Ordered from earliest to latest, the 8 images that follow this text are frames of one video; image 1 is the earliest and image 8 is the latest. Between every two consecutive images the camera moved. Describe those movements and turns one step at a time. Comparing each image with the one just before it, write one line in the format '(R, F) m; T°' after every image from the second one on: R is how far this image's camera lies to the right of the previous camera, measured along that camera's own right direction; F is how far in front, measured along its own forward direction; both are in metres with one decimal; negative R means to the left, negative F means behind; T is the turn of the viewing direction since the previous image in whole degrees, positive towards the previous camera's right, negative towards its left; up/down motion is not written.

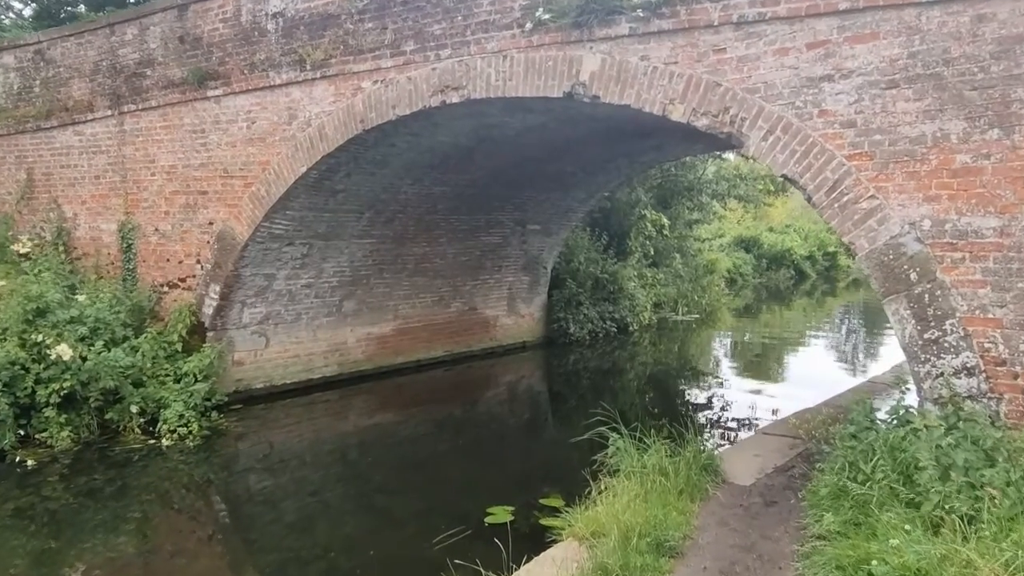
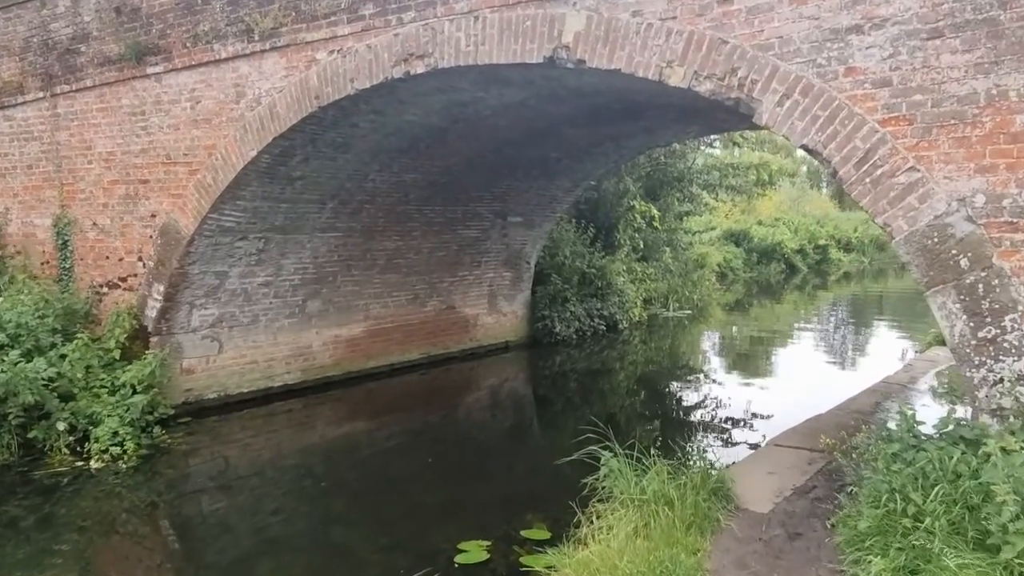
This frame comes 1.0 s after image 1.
(+0.1, +0.8) m; +1°
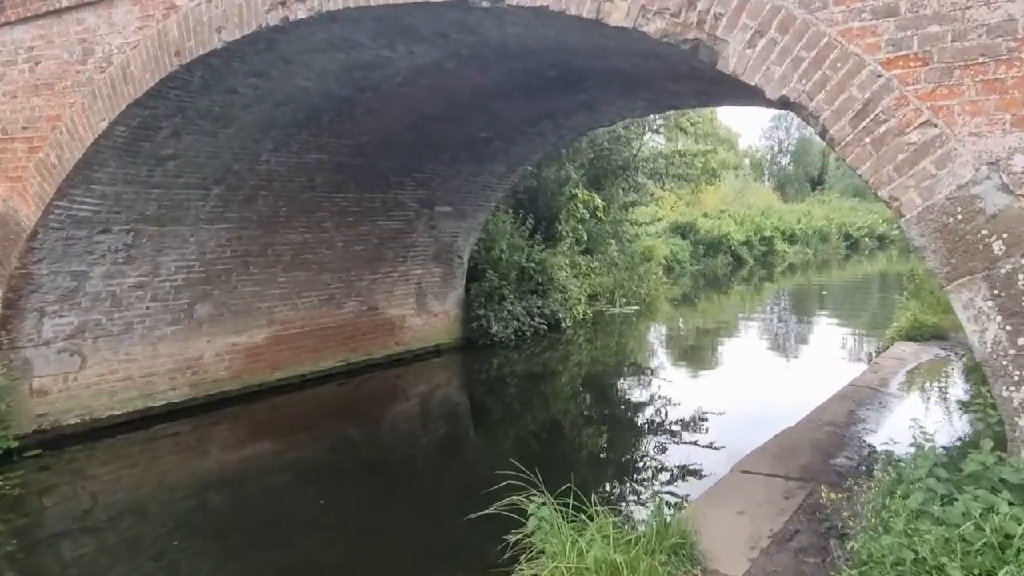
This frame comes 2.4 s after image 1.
(+0.2, +1.1) m; +4°
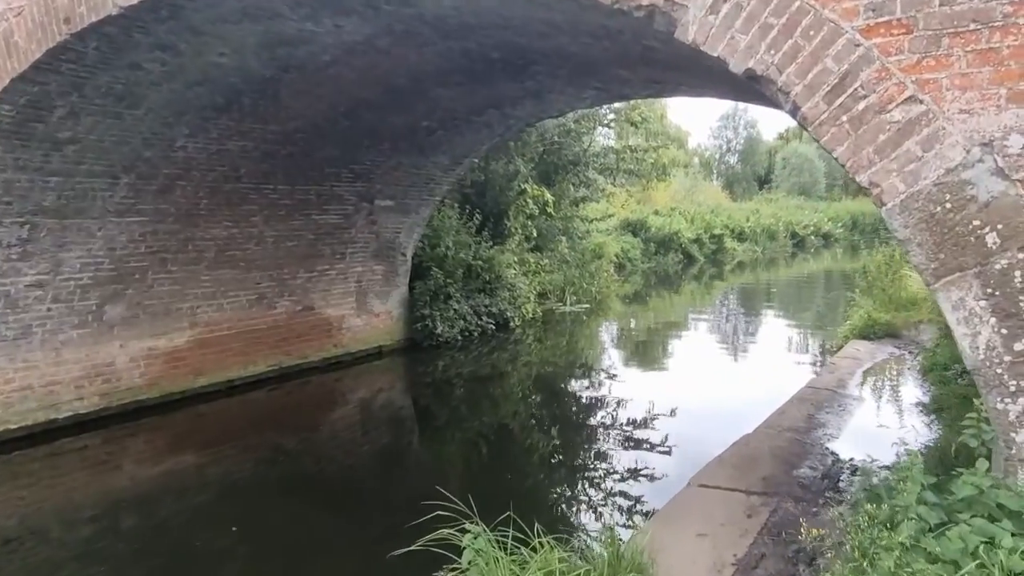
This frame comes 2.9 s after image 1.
(+0.1, +0.5) m; +4°
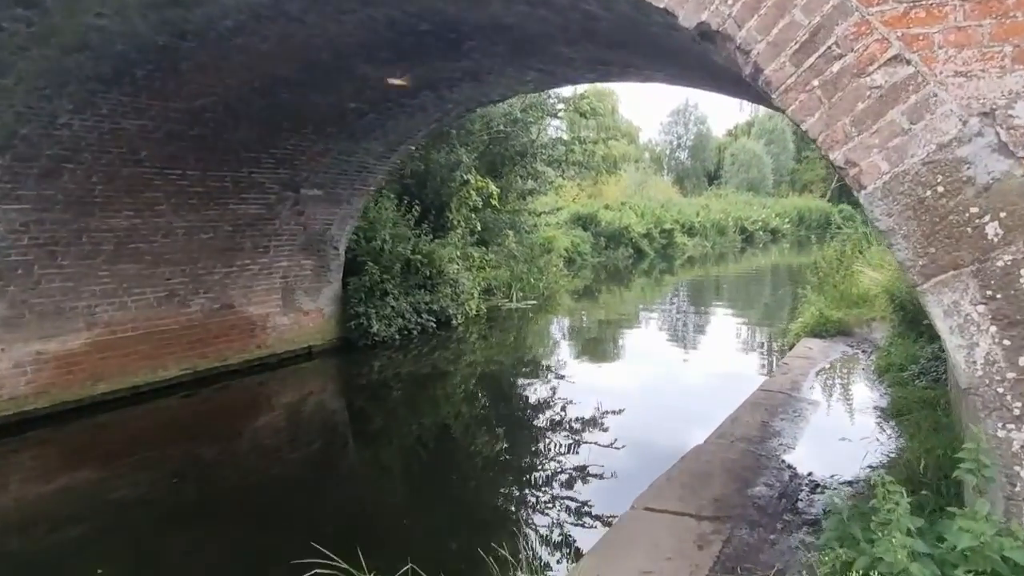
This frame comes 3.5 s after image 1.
(+0.2, +0.5) m; +4°
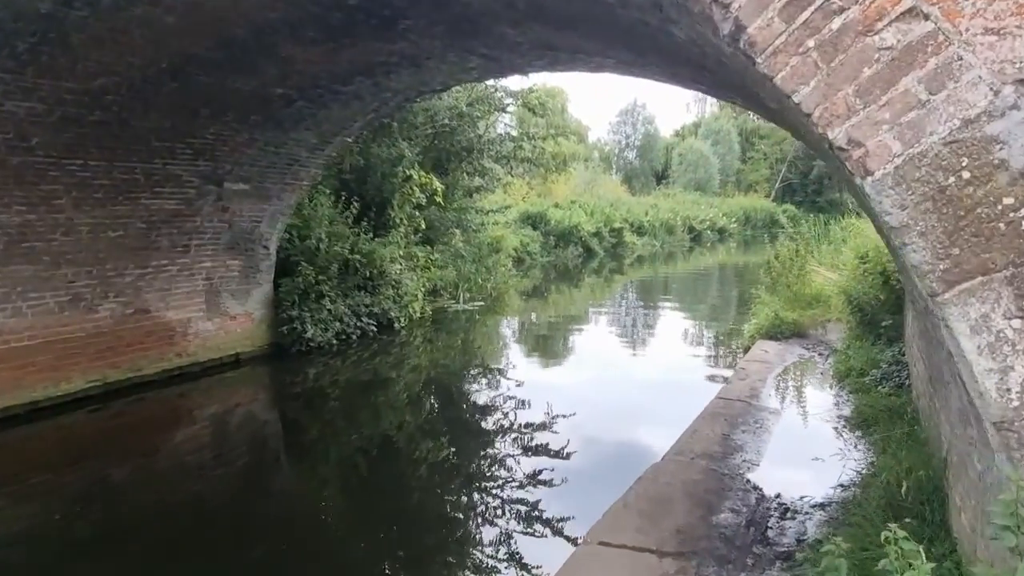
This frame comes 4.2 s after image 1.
(+0.1, +0.5) m; +4°
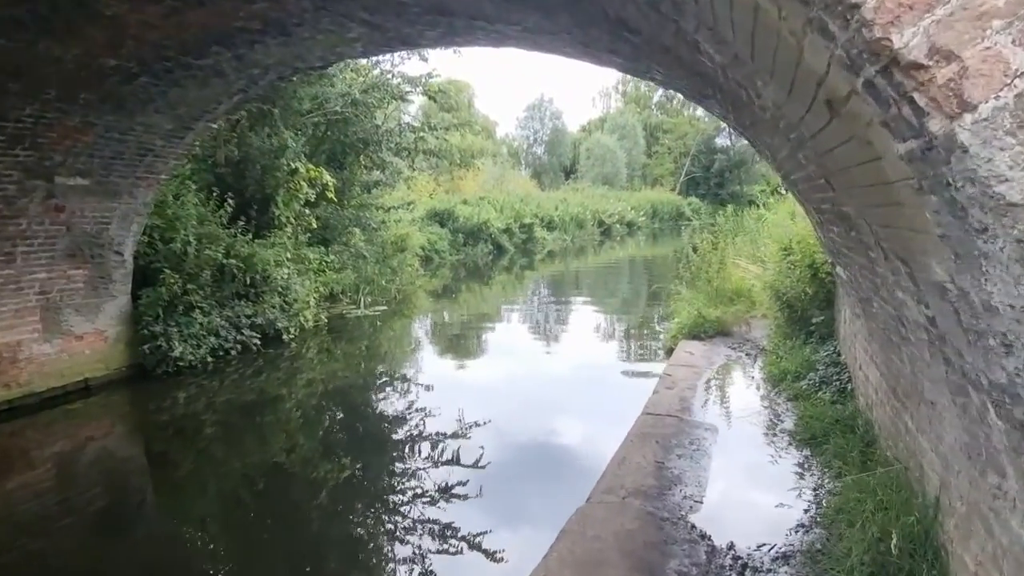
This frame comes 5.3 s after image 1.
(+0.1, +0.9) m; +7°
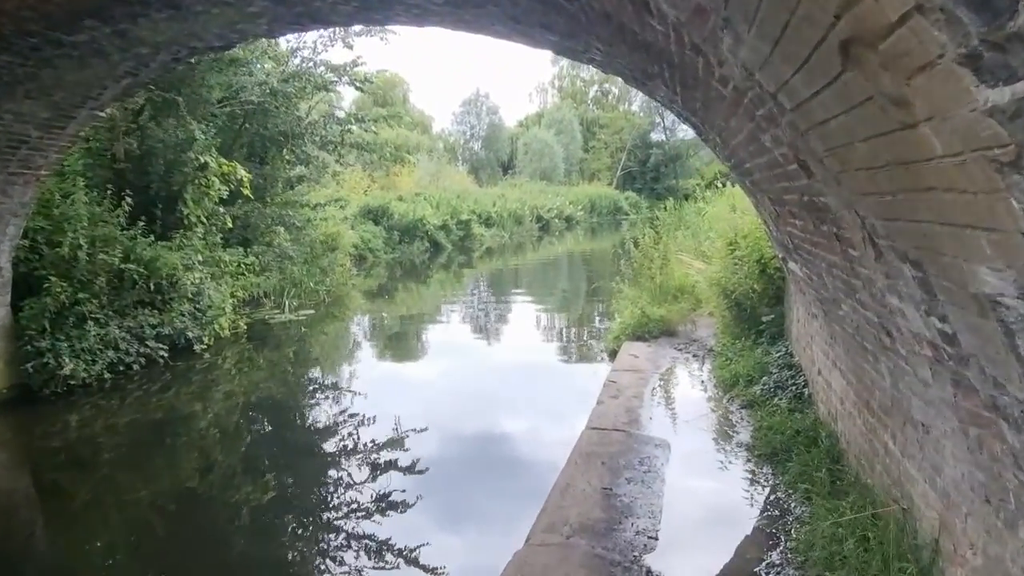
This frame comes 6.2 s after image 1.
(+0.1, +0.5) m; +5°
